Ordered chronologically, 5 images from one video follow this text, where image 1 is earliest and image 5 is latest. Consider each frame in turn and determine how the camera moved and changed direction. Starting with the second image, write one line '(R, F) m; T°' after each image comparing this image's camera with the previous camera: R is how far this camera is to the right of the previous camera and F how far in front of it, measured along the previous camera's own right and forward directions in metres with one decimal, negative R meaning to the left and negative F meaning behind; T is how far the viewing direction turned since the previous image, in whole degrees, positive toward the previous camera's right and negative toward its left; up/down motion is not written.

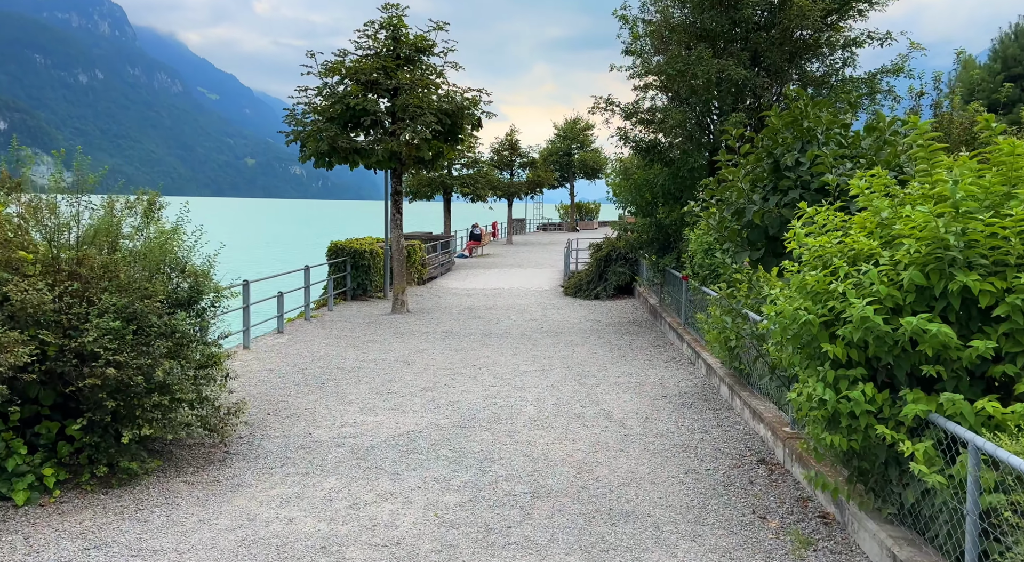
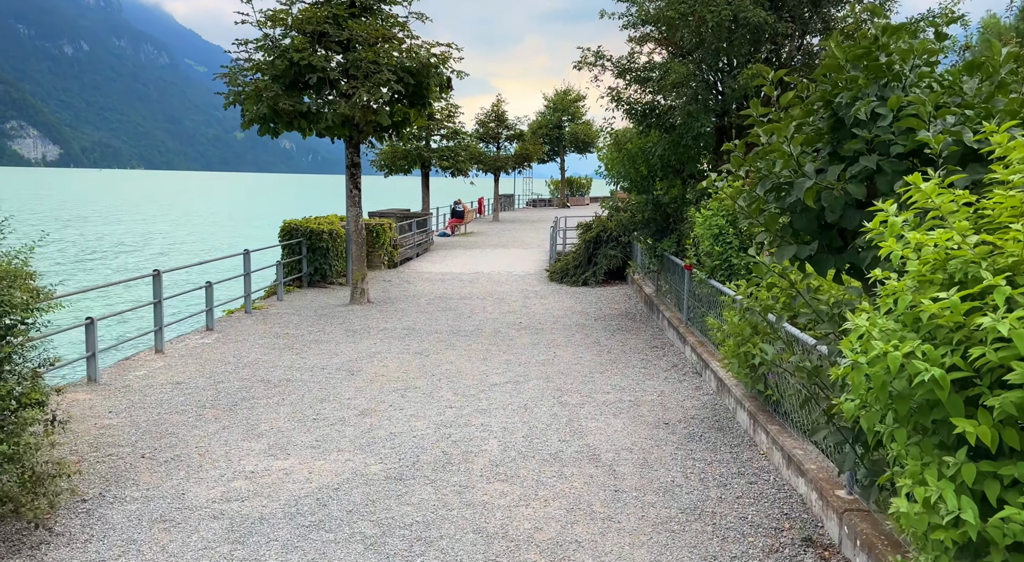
(+0.3, +1.7) m; +1°
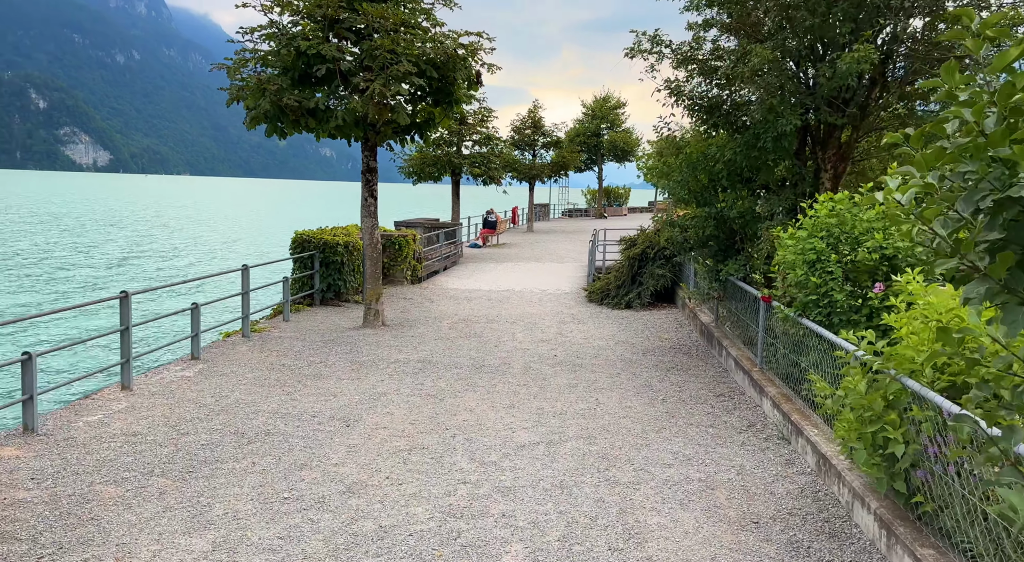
(0.0, +1.5) m; -3°
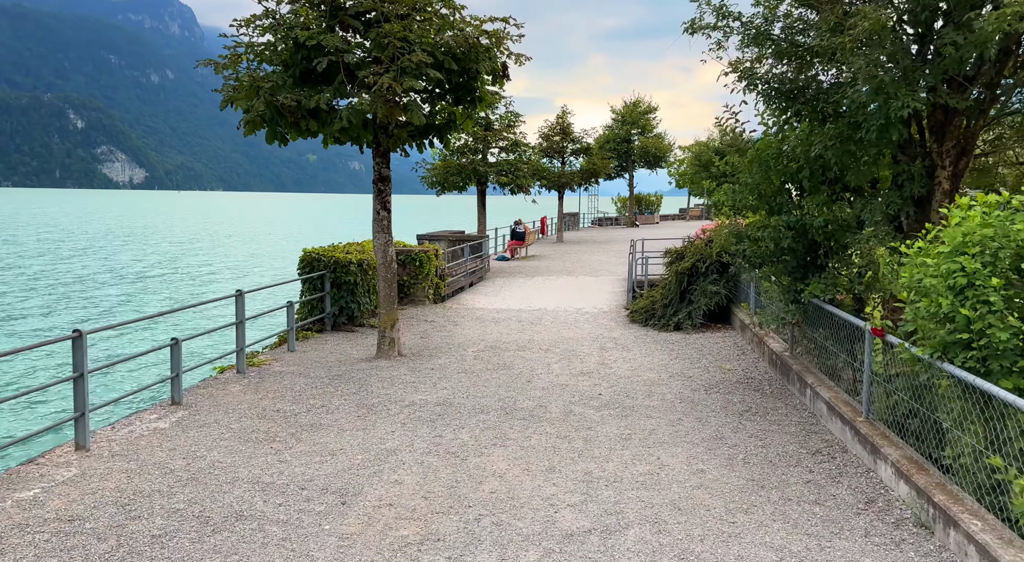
(-0.1, +1.4) m; -2°
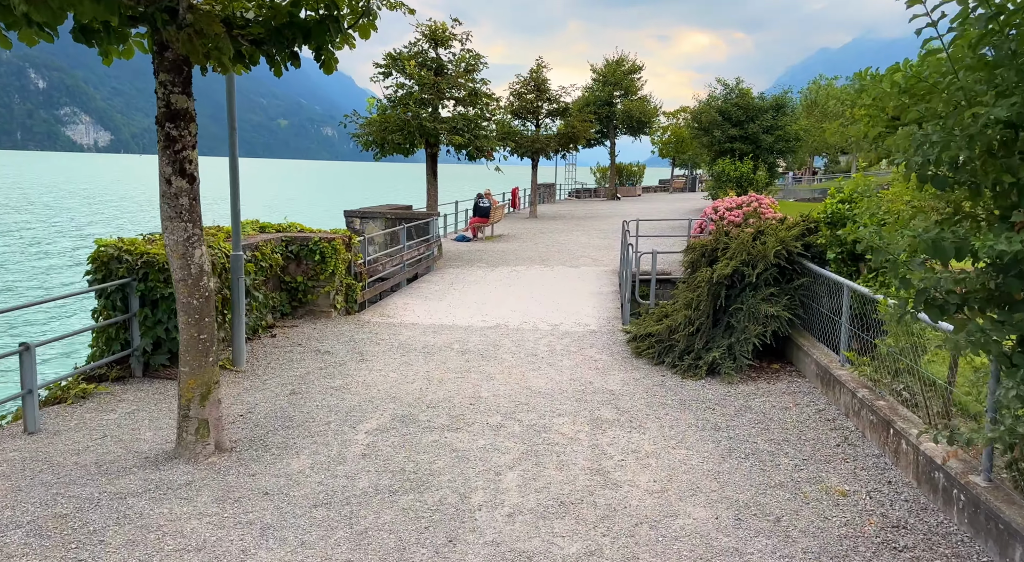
(+0.4, +4.3) m; +2°
